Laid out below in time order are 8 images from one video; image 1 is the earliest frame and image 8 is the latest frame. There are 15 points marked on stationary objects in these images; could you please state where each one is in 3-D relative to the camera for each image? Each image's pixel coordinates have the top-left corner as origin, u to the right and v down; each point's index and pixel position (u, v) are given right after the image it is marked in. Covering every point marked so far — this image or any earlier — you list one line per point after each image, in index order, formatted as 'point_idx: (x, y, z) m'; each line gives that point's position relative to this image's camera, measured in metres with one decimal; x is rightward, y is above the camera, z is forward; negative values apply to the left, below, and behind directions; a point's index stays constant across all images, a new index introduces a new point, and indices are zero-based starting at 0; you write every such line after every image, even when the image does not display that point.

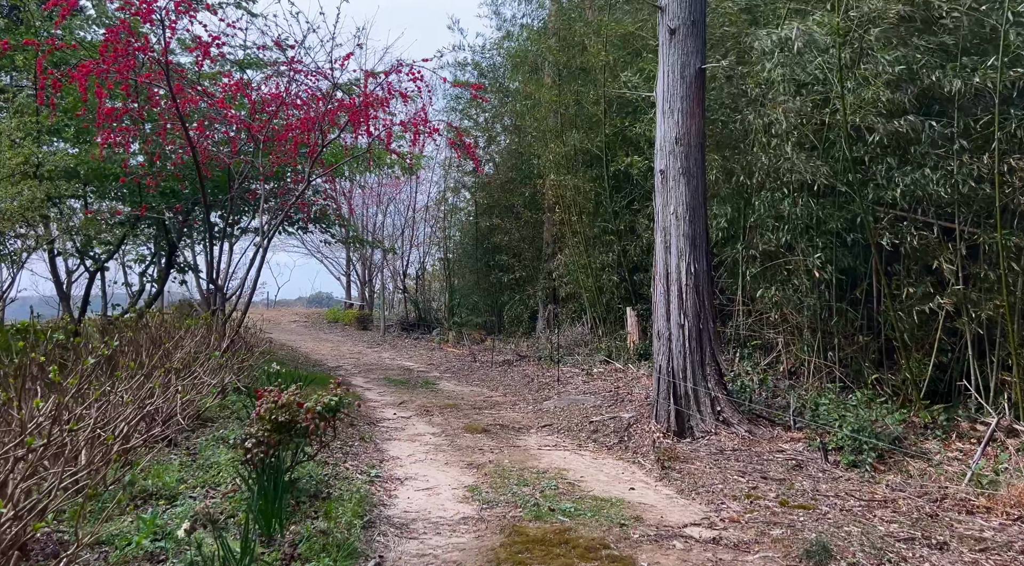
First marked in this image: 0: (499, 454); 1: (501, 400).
0: (-0.1, -1.1, +4.9) m
1: (-0.1, -1.2, +7.6) m
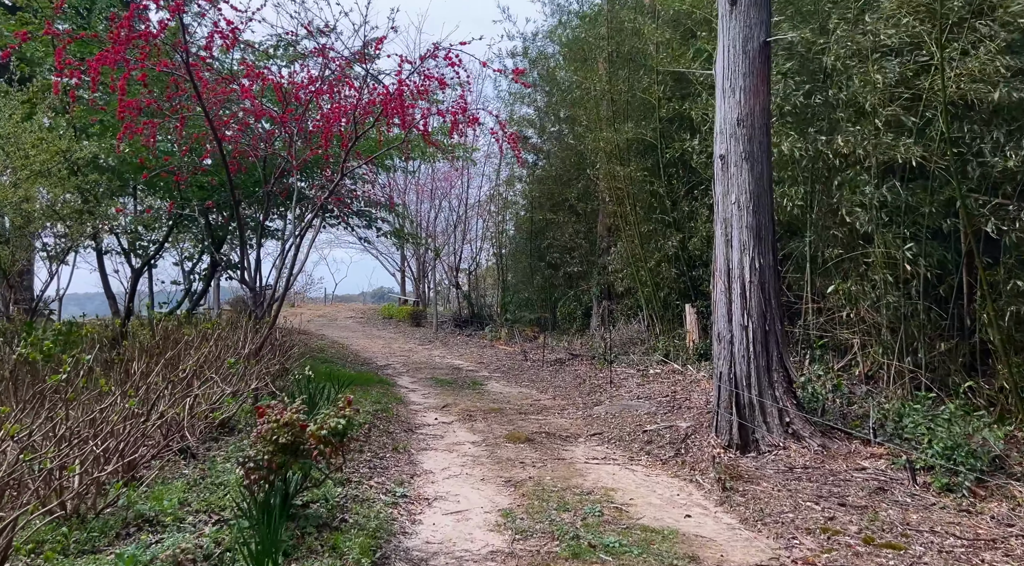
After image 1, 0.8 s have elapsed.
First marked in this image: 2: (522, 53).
0: (+0.2, -1.1, +4.5) m
1: (+0.4, -1.2, +7.1) m
2: (+0.2, +3.9, +12.7) m
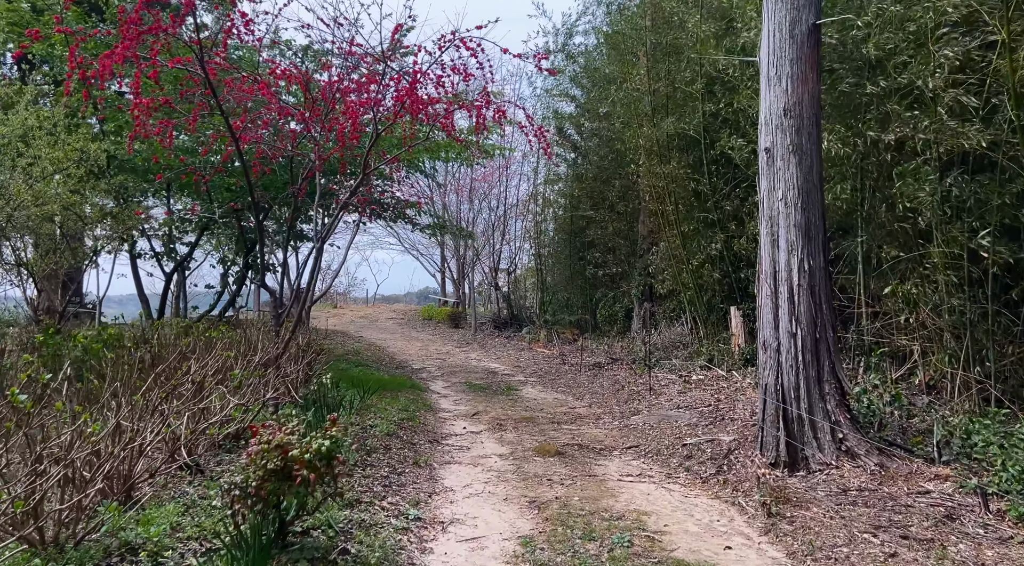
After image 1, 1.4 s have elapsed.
0: (+0.3, -1.1, +4.1) m
1: (+0.7, -1.2, +6.8) m
2: (+0.9, +3.9, +12.4) m
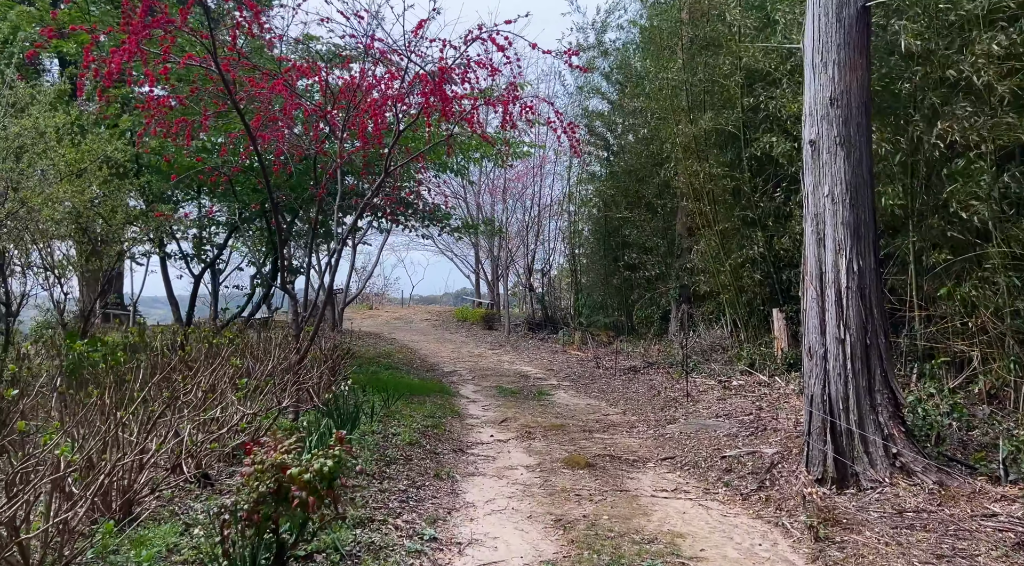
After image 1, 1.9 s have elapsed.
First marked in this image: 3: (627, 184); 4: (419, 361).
0: (+0.5, -1.1, +3.9) m
1: (+0.9, -1.2, +6.5) m
2: (+1.4, +3.9, +12.1) m
3: (+1.9, +1.6, +12.1) m
4: (-1.4, -1.1, +11.0) m
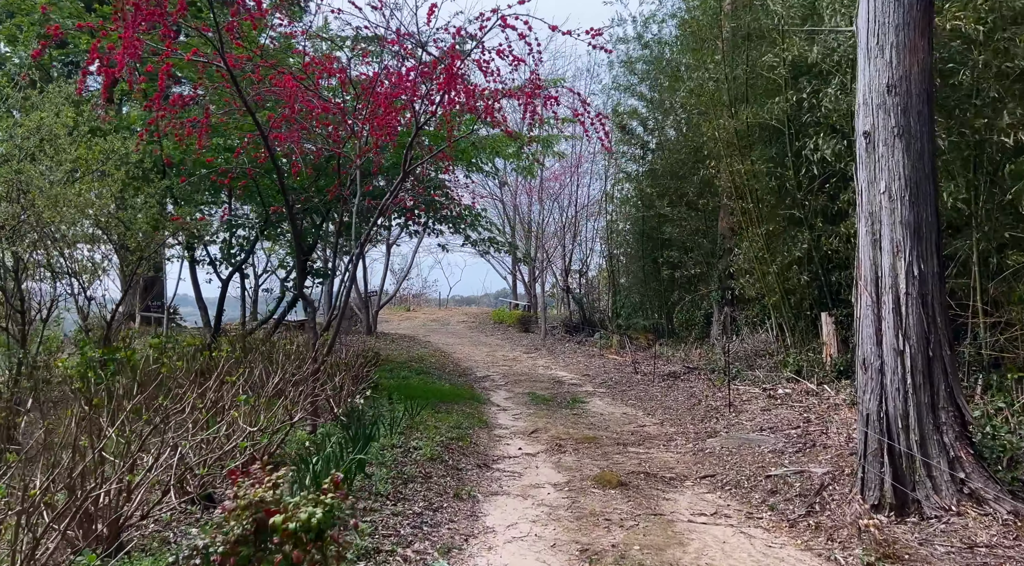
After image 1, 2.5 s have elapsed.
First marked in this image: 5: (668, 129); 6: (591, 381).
0: (+0.6, -1.2, +3.6) m
1: (+1.2, -1.2, +6.2) m
2: (+1.9, +3.8, +11.7) m
3: (+2.4, +1.6, +11.6) m
4: (-0.9, -1.2, +10.8) m
5: (+2.3, +2.3, +11.3) m
6: (+1.0, -1.3, +9.7) m
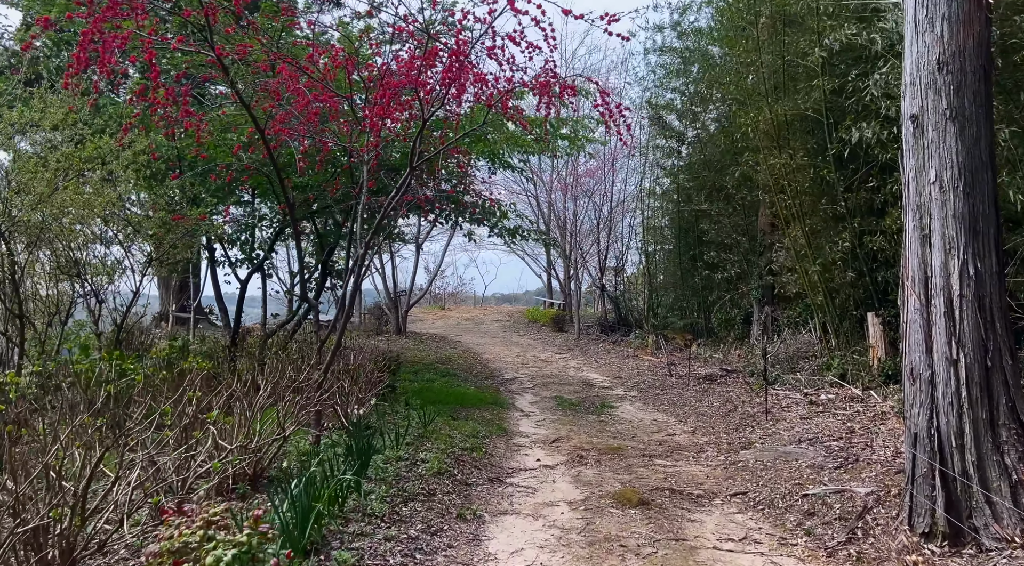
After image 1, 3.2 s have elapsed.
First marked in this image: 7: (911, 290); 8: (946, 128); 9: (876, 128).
0: (+0.6, -1.2, +3.2) m
1: (+1.4, -1.2, +5.8) m
2: (+2.4, +3.9, +11.3) m
3: (+2.8, +1.6, +11.2) m
4: (-0.4, -1.2, +10.5) m
5: (+2.8, +2.4, +10.8) m
6: (+1.4, -1.3, +9.3) m
7: (+1.9, 0.0, +3.6) m
8: (+2.0, +0.7, +3.5) m
9: (+3.1, +1.3, +6.3) m
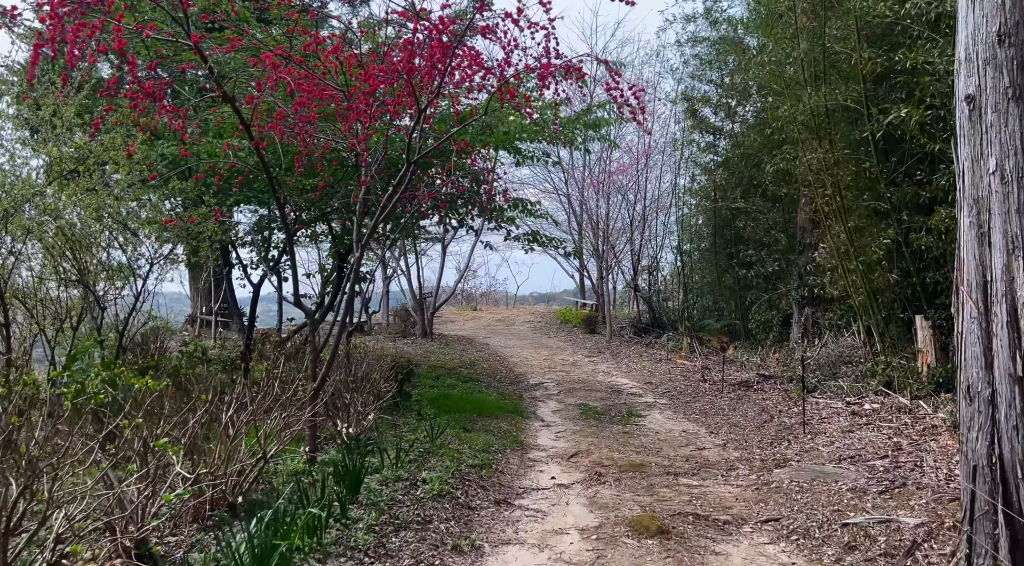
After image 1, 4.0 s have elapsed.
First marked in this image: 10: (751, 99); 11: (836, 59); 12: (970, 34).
0: (+0.6, -1.2, +2.8) m
1: (+1.5, -1.2, +5.4) m
2: (+2.7, +3.8, +10.8) m
3: (+3.2, +1.6, +10.7) m
4: (-0.1, -1.2, +10.2) m
5: (+3.1, +2.4, +10.3) m
6: (+1.7, -1.3, +8.9) m
7: (+1.9, -0.1, +3.2) m
8: (+2.0, +0.7, +3.0) m
9: (+3.2, +1.3, +5.8) m
10: (+3.2, +2.5, +10.0) m
11: (+3.0, +2.1, +7.0) m
12: (+1.9, +1.1, +3.2) m
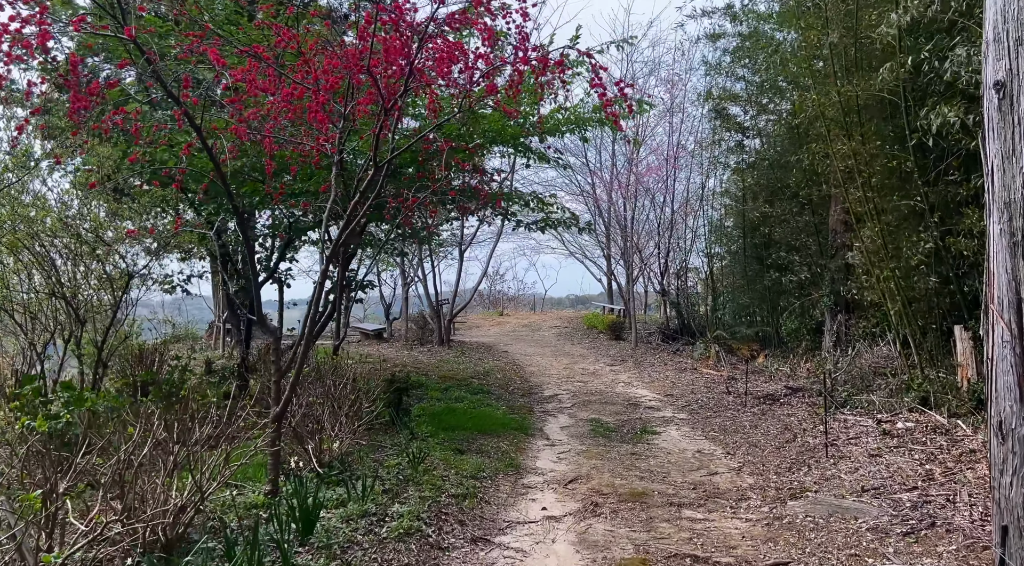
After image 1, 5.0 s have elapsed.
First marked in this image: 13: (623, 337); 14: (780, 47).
0: (+0.4, -1.3, +2.5) m
1: (+1.4, -1.3, +4.9) m
2: (+2.9, +3.8, +10.3) m
3: (+3.4, +1.5, +10.1) m
4: (+0.1, -1.3, +9.8) m
5: (+3.3, +2.3, +9.8) m
6: (+1.8, -1.4, +8.5) m
7: (+1.8, -0.1, +2.7) m
8: (+1.8, +0.6, +2.6) m
9: (+3.2, +1.2, +5.3) m
10: (+3.3, +2.4, +9.5) m
11: (+3.0, +2.0, +6.4) m
12: (+1.8, +1.0, +2.7) m
13: (+2.2, -1.1, +15.2) m
14: (+3.2, +2.8, +8.9) m
